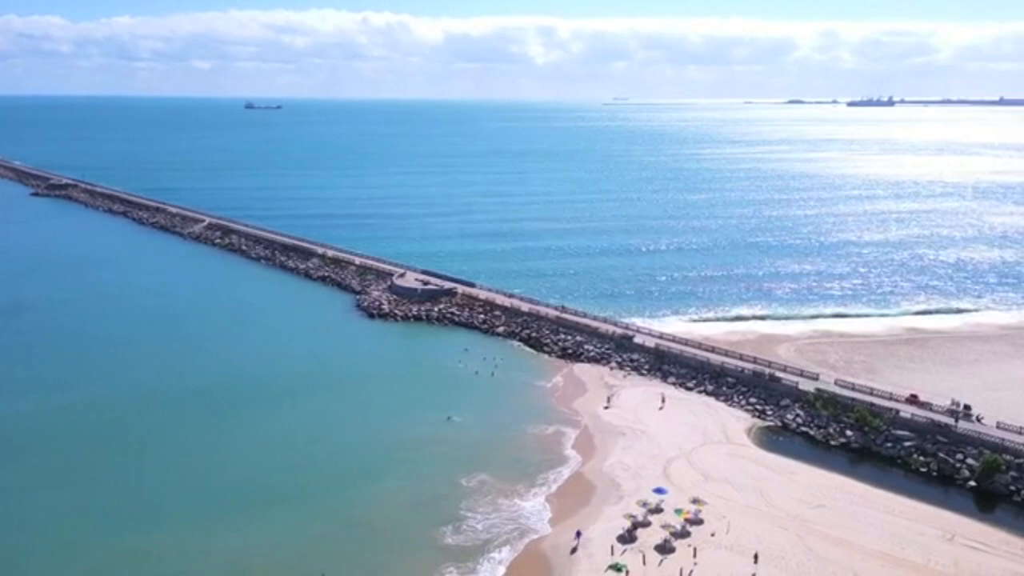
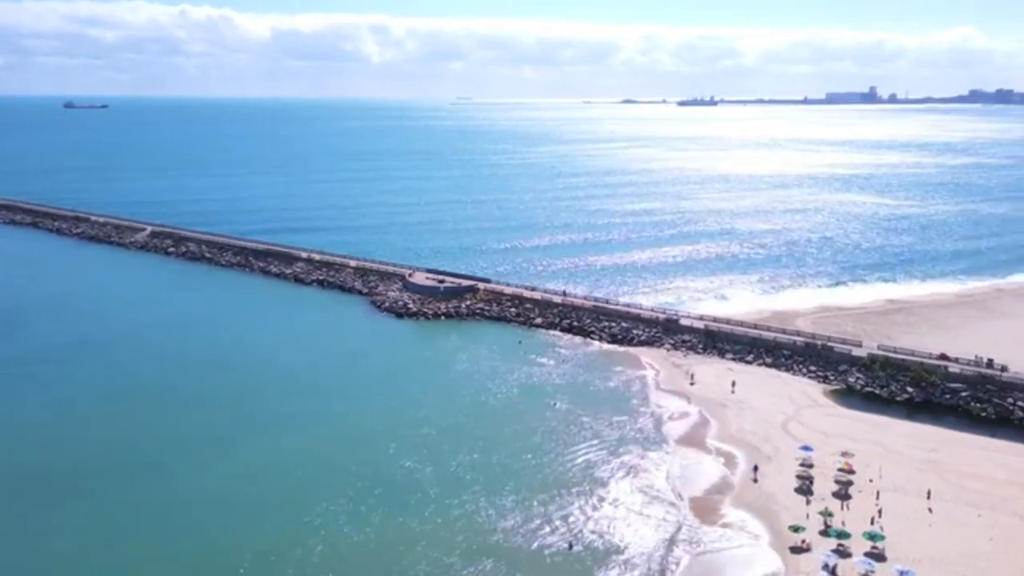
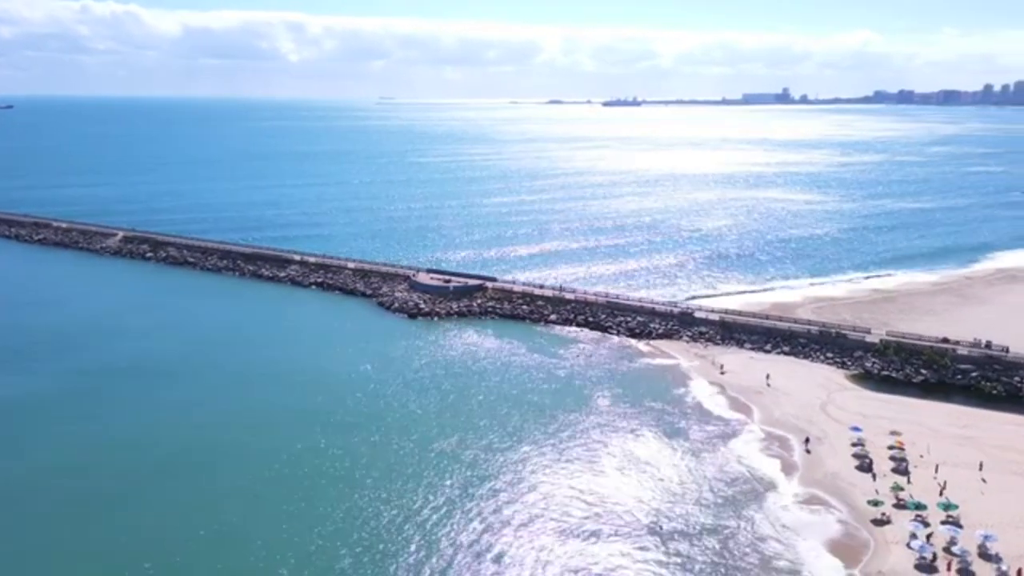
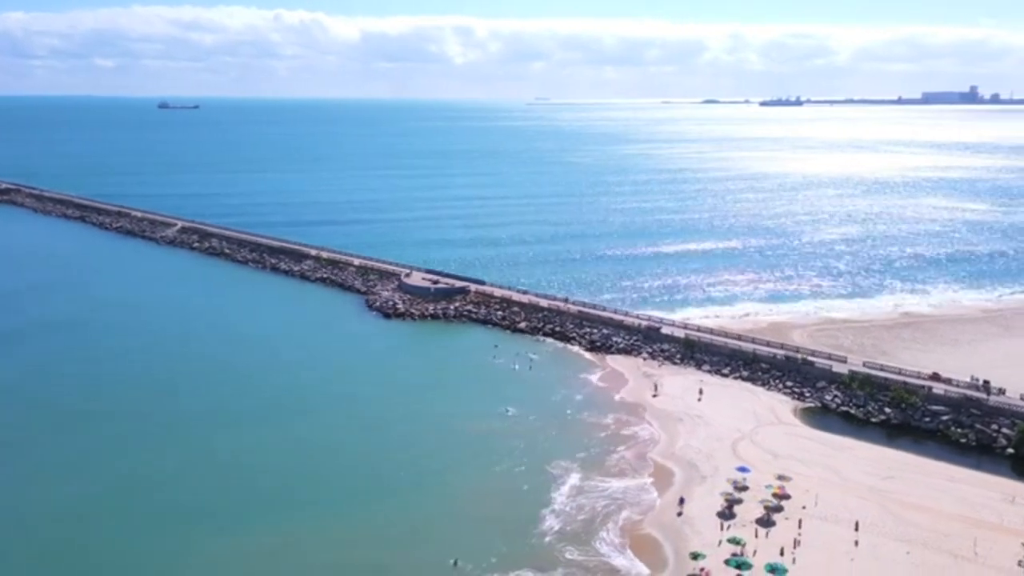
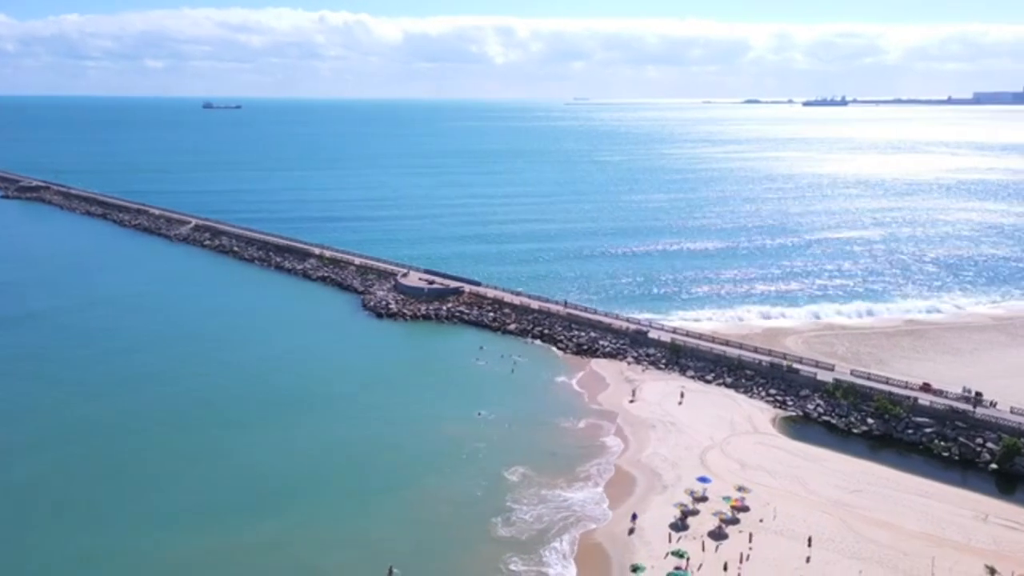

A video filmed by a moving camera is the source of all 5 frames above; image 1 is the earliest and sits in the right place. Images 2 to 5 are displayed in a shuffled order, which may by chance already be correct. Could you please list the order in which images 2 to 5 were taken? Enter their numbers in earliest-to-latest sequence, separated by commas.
5, 4, 2, 3
